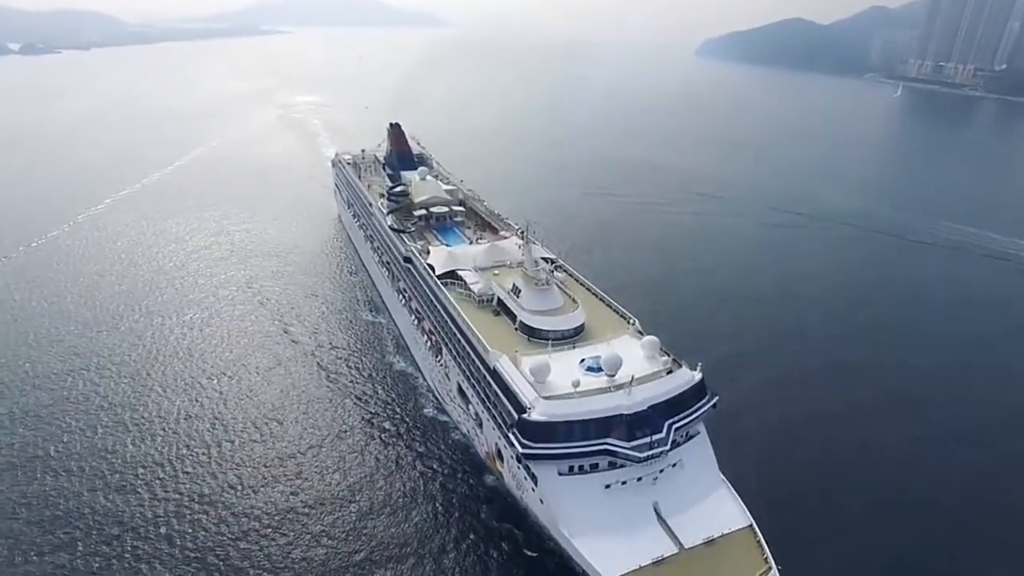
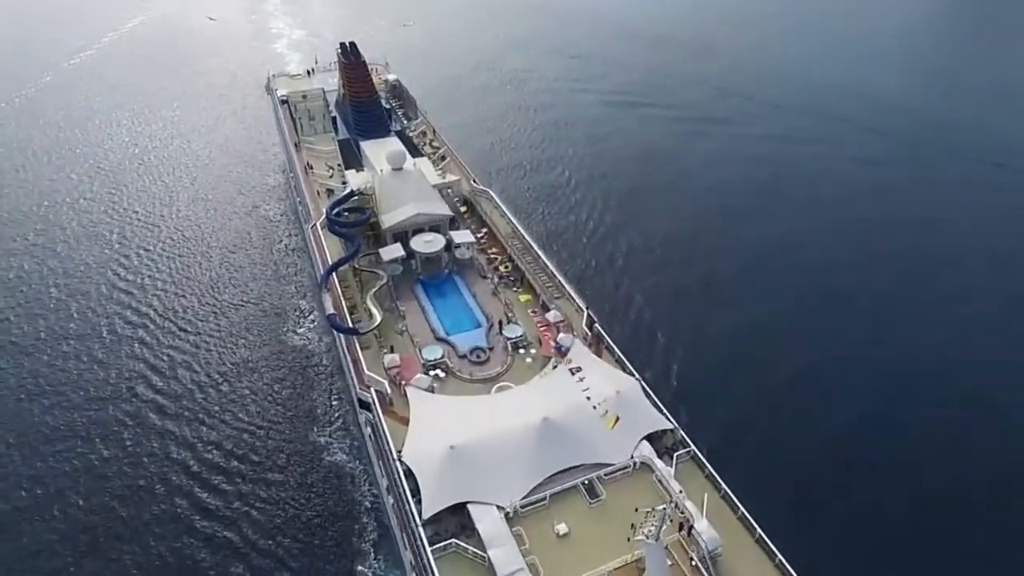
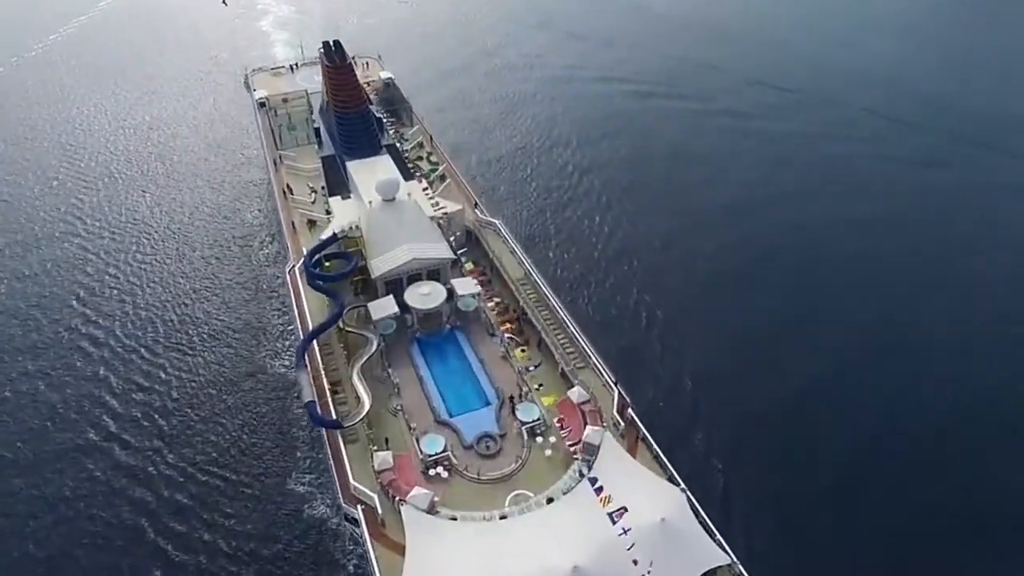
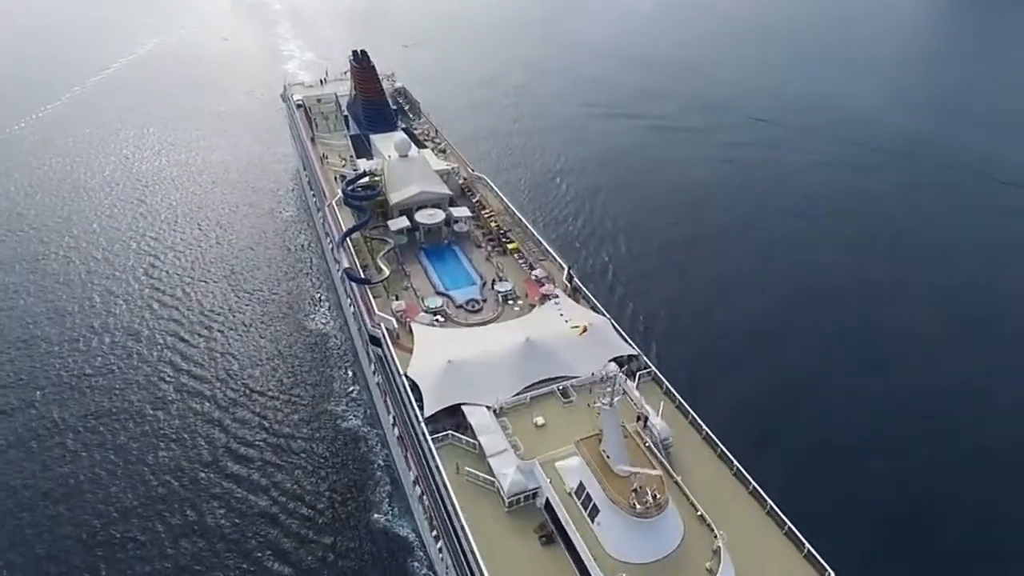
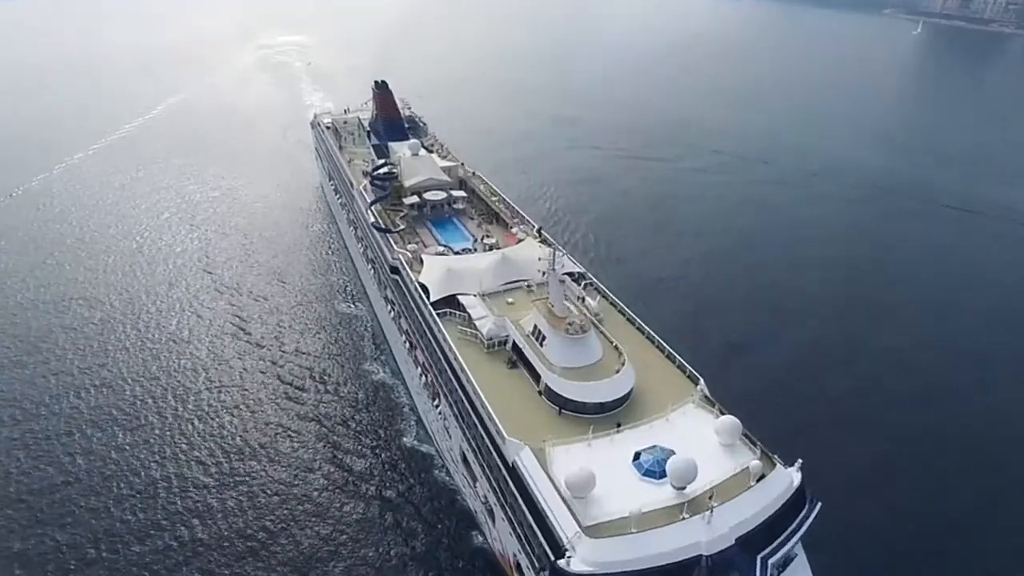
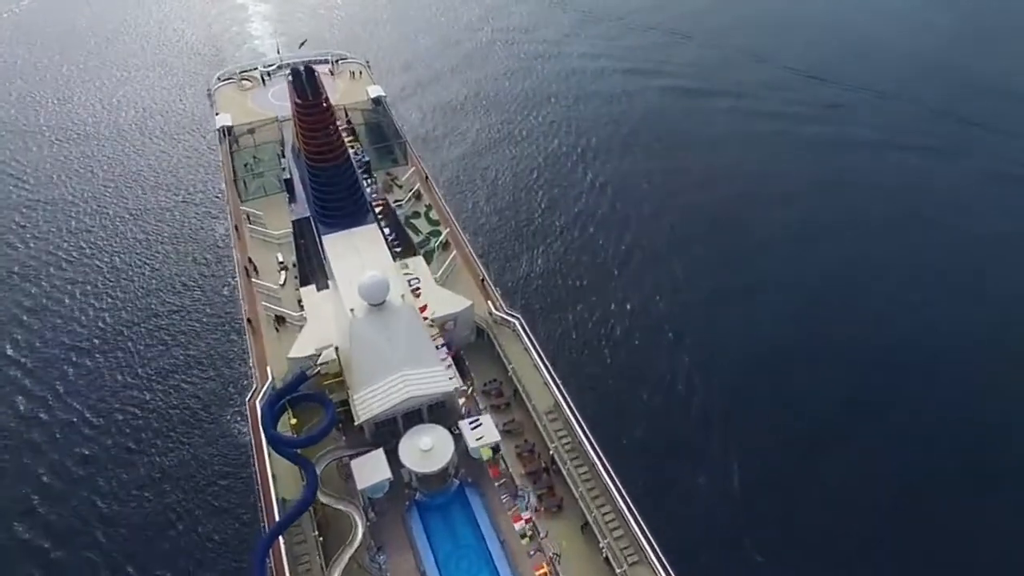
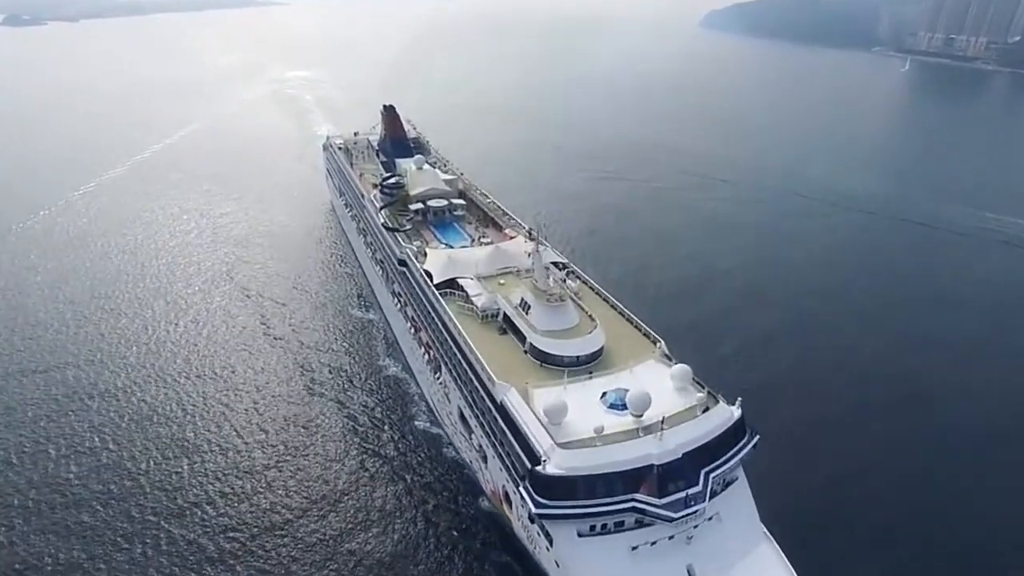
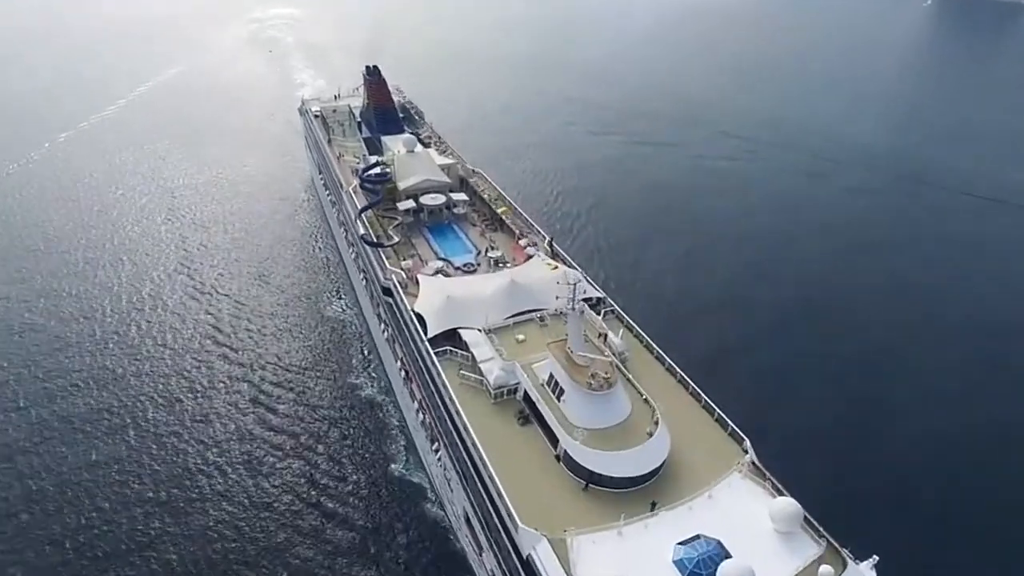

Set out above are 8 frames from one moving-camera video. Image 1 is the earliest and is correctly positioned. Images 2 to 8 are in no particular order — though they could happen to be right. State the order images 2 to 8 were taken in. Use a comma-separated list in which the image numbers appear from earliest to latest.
7, 5, 8, 4, 2, 3, 6
